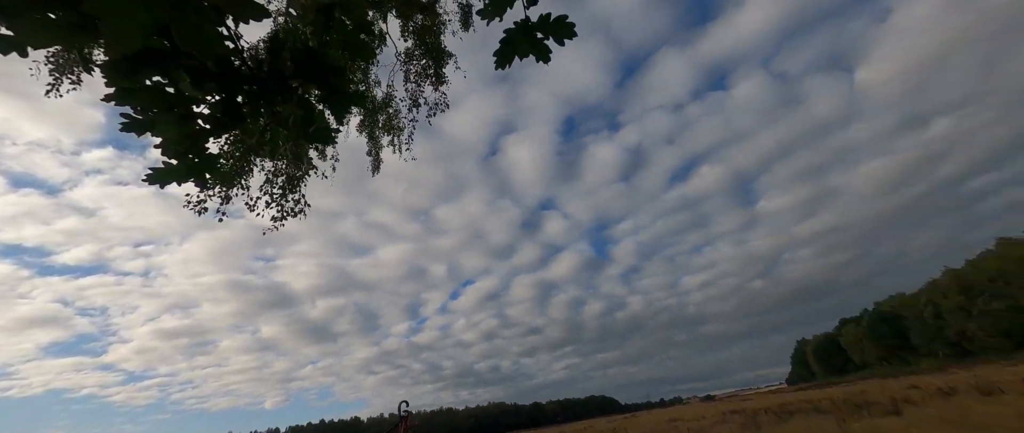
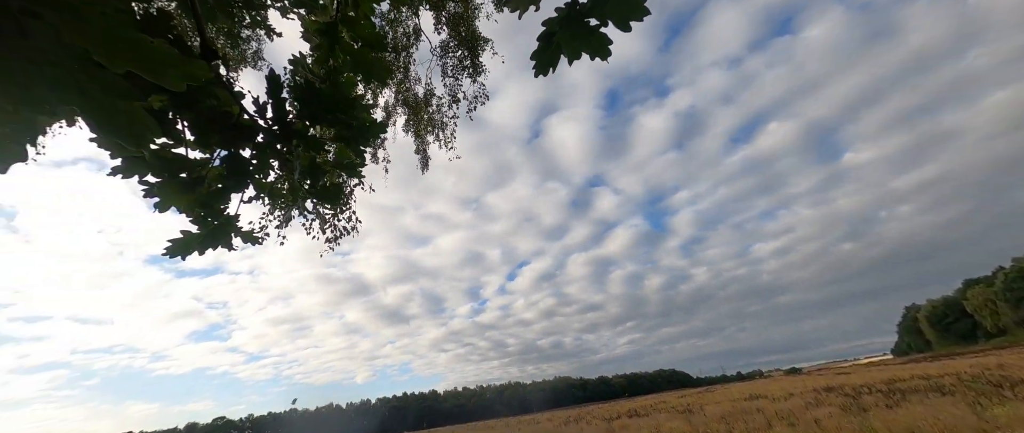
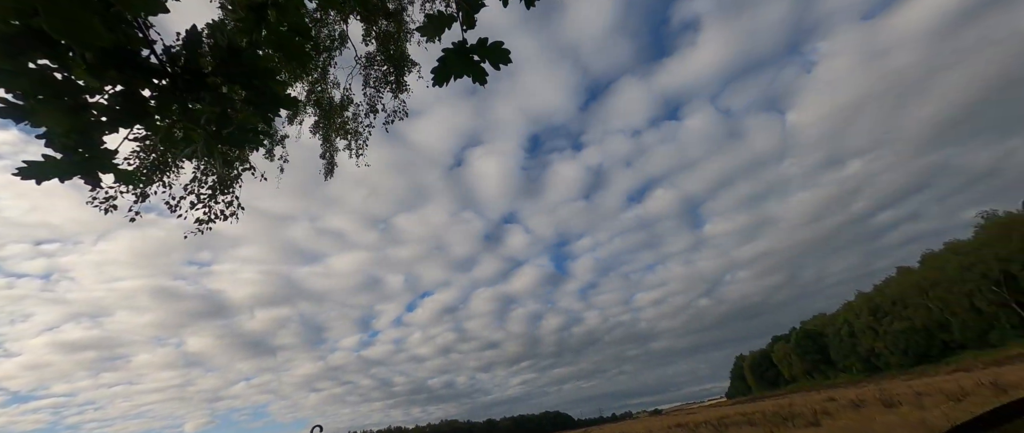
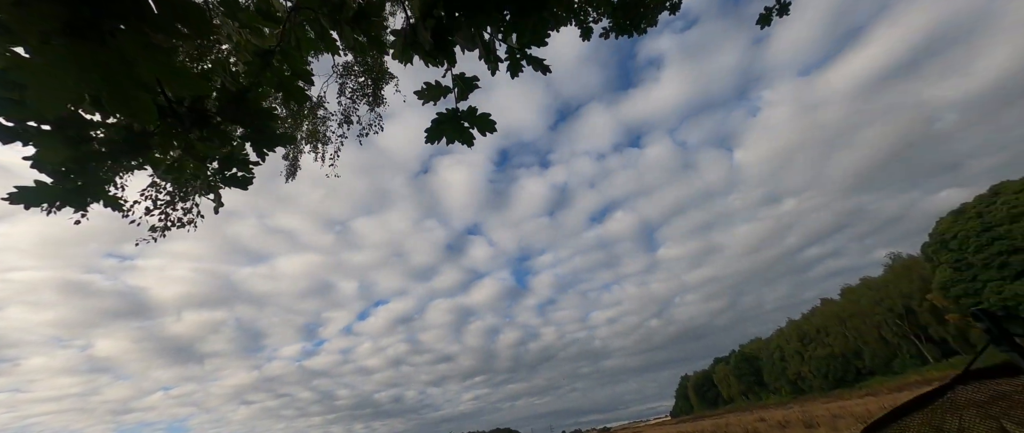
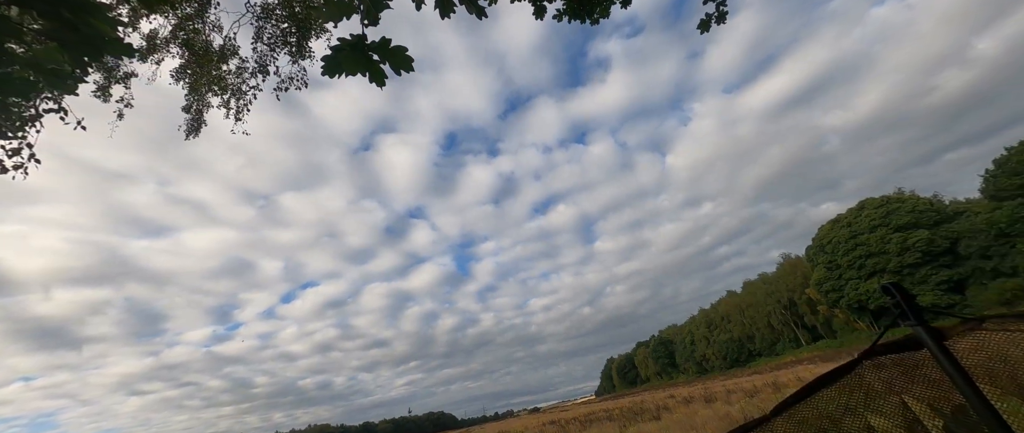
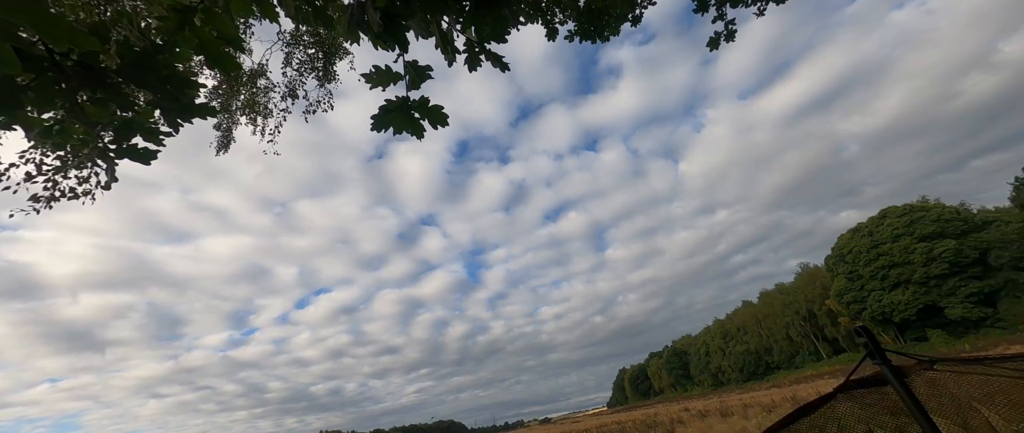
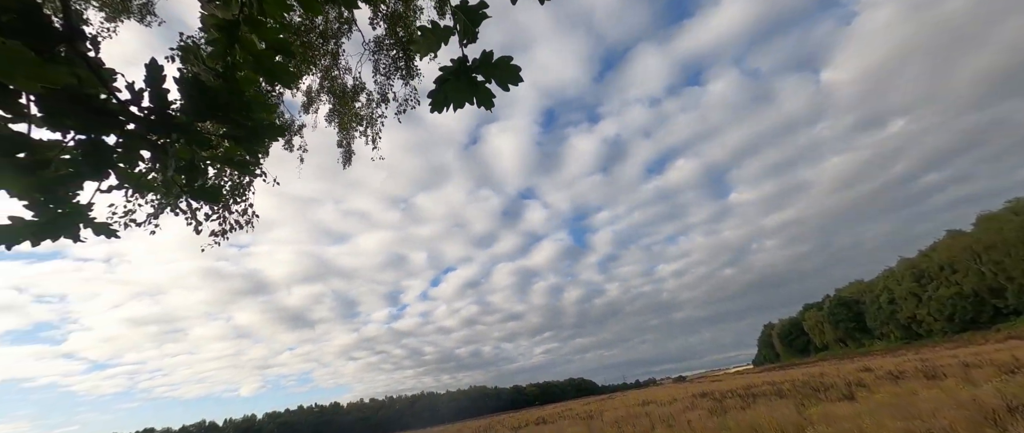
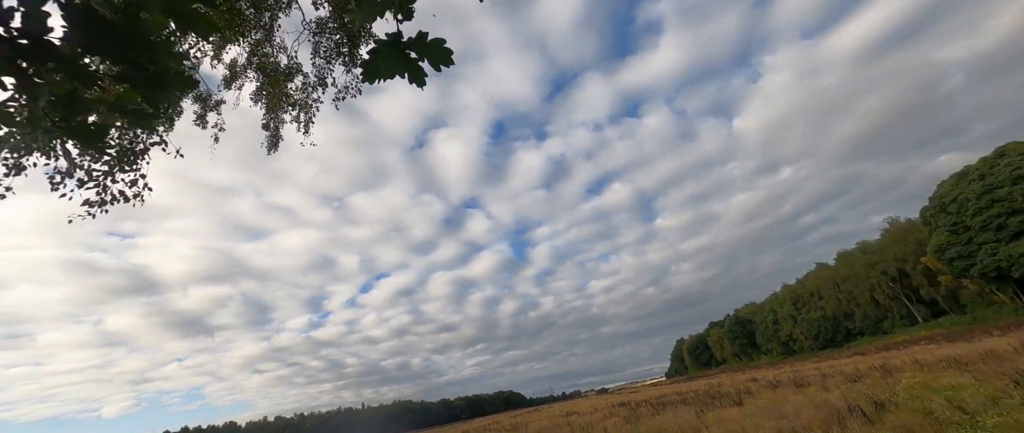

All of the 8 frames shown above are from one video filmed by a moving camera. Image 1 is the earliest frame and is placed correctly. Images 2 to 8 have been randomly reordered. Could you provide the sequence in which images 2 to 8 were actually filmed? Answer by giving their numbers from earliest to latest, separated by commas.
3, 4, 6, 5, 8, 7, 2
